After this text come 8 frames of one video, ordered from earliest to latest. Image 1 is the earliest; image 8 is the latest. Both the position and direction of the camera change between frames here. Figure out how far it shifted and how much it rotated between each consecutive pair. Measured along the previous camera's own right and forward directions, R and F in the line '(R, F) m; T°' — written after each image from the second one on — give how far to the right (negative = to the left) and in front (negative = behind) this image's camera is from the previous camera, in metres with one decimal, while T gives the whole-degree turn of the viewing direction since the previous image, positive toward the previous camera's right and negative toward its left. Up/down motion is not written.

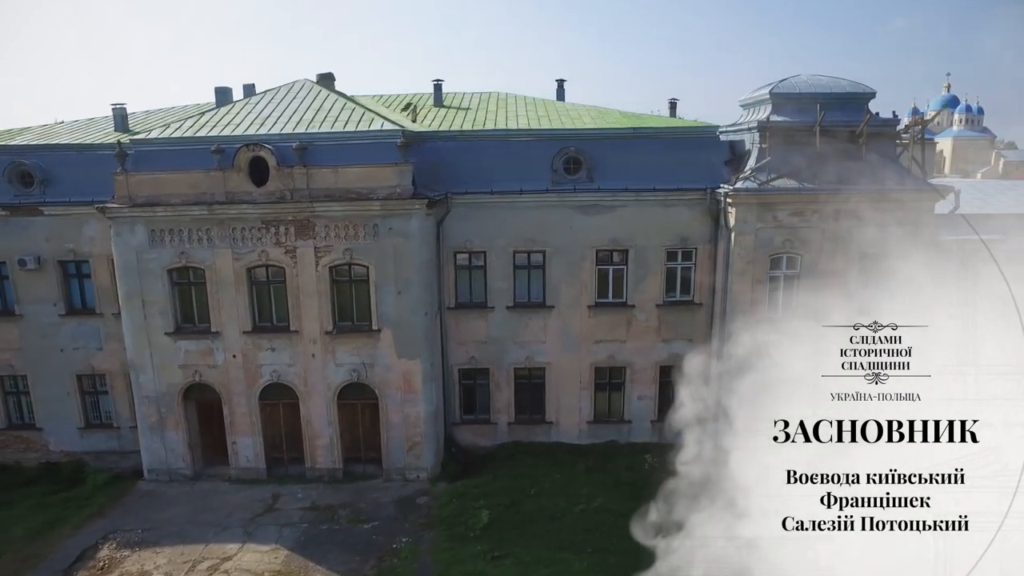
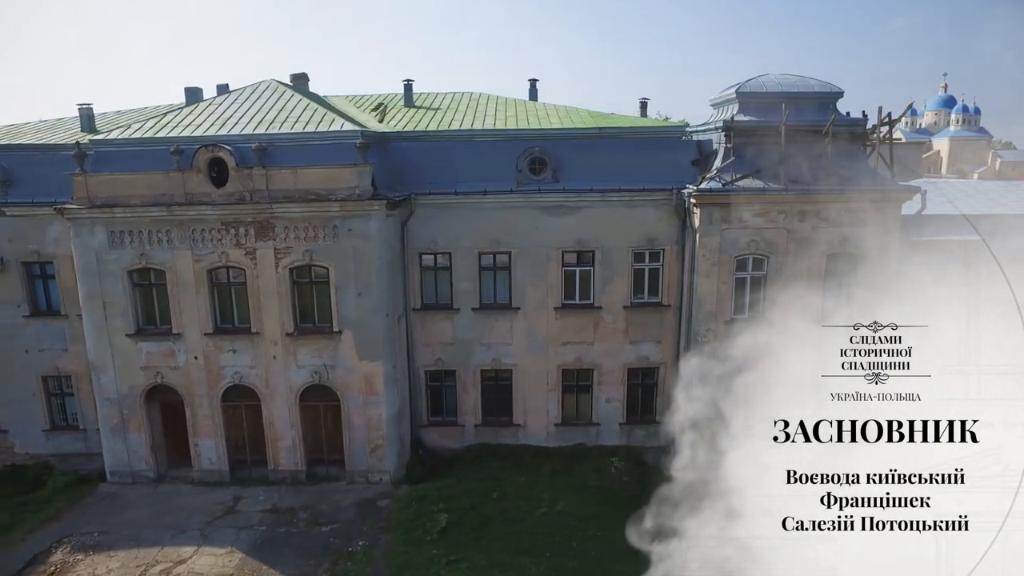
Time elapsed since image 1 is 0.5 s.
(+0.9, +0.1) m; 0°
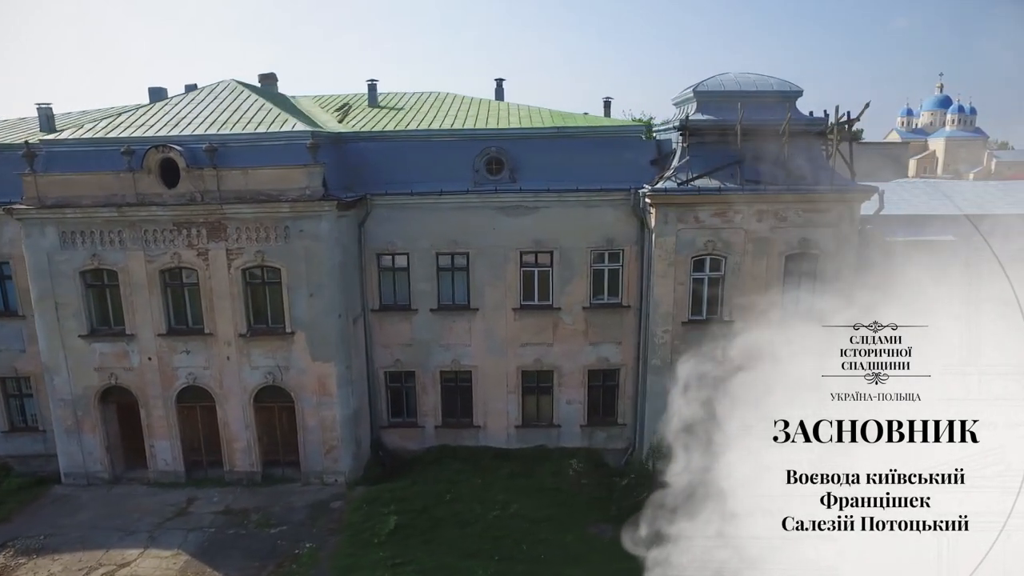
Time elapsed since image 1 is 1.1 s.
(+1.1, +0.1) m; 0°
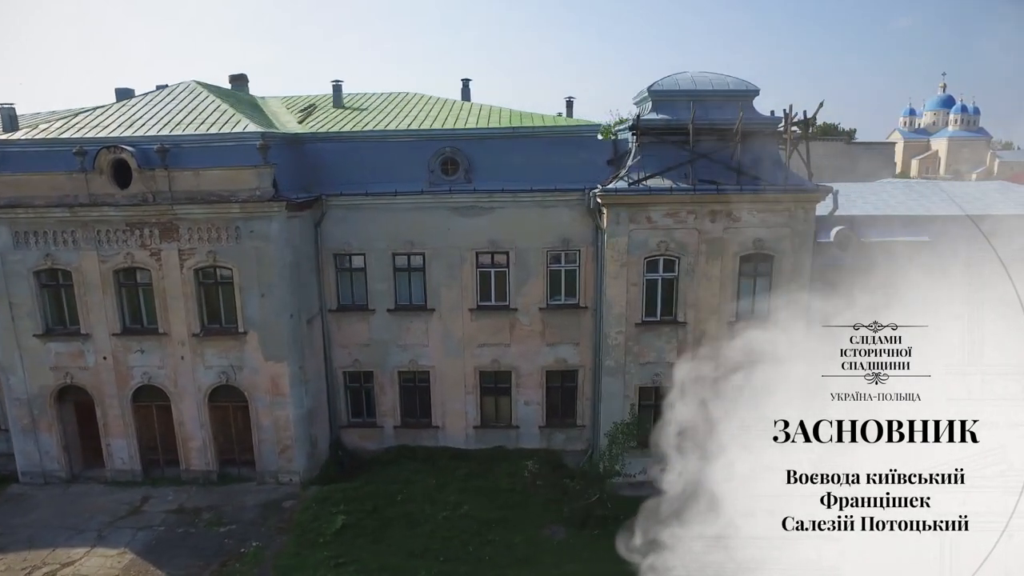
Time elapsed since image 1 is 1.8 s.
(+1.2, 0.0) m; 0°
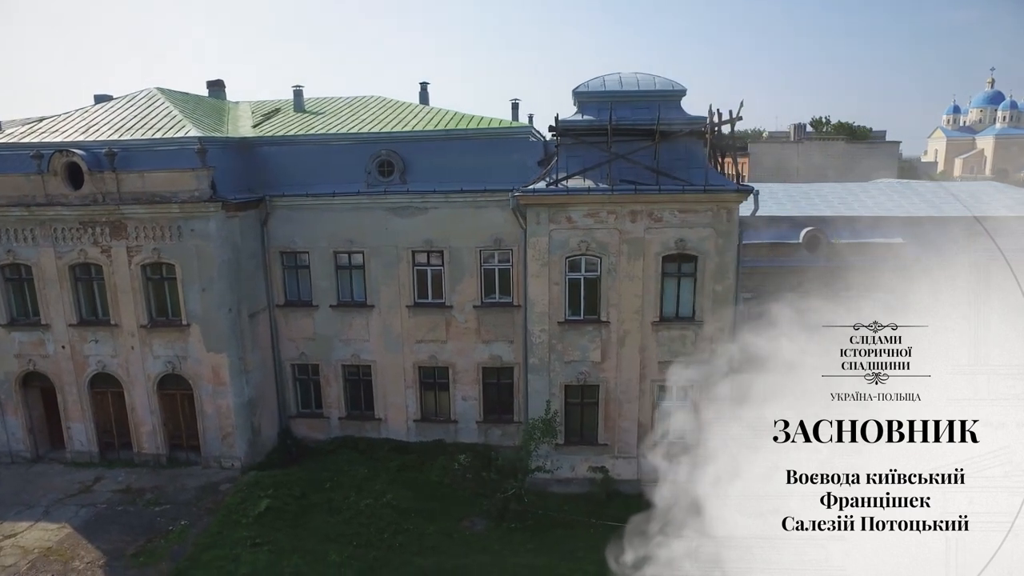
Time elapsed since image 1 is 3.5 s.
(+2.7, -0.4) m; -3°
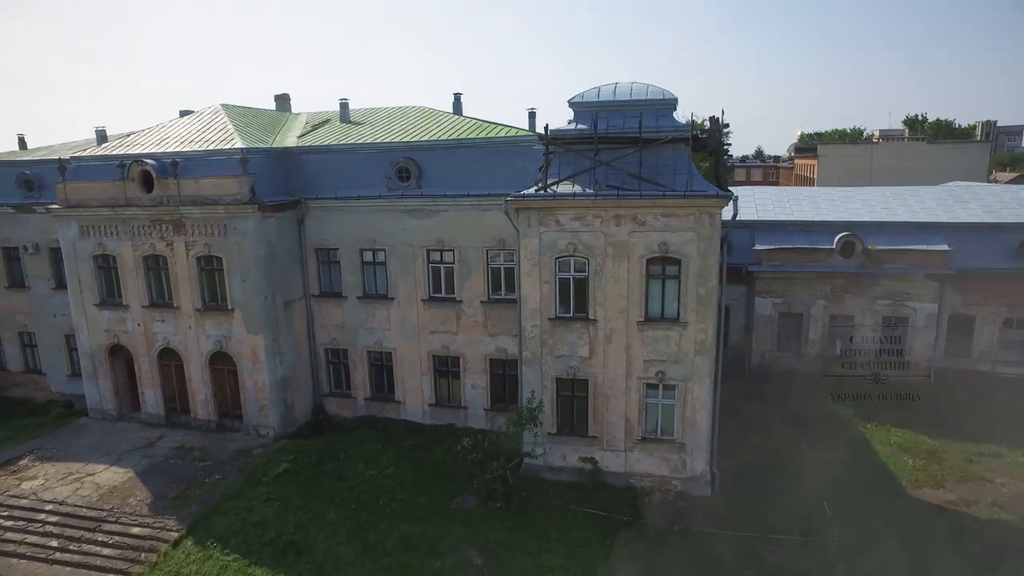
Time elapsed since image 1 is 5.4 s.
(+2.8, -1.0) m; -9°
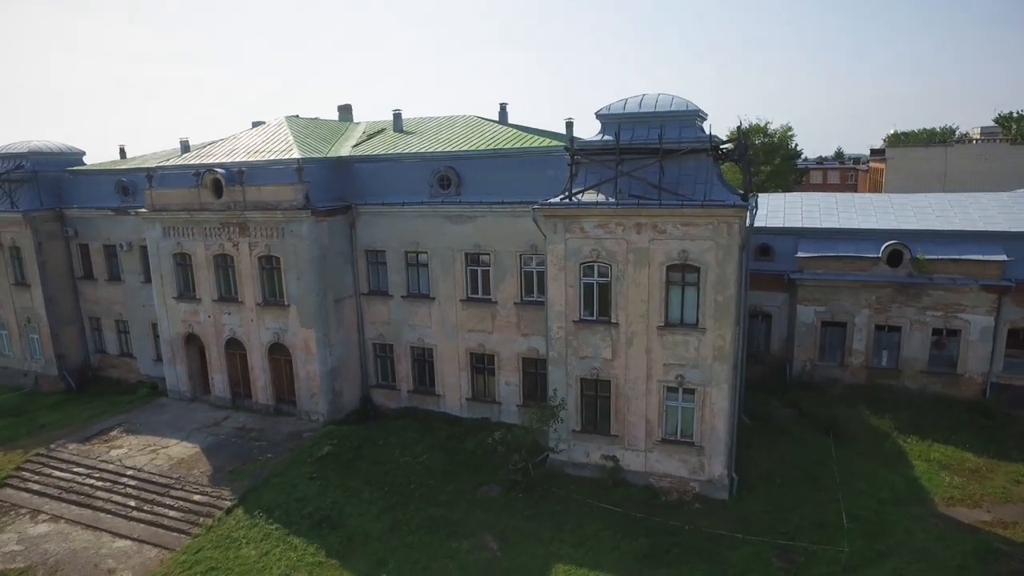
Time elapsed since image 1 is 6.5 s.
(+1.3, -0.8) m; -7°
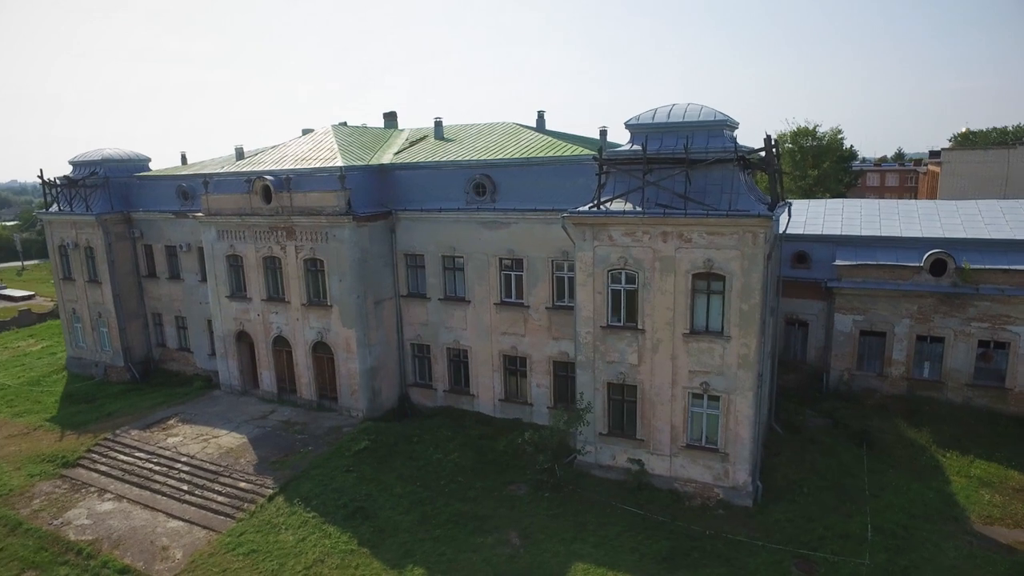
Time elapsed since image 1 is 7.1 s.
(+0.6, -0.5) m; -4°
